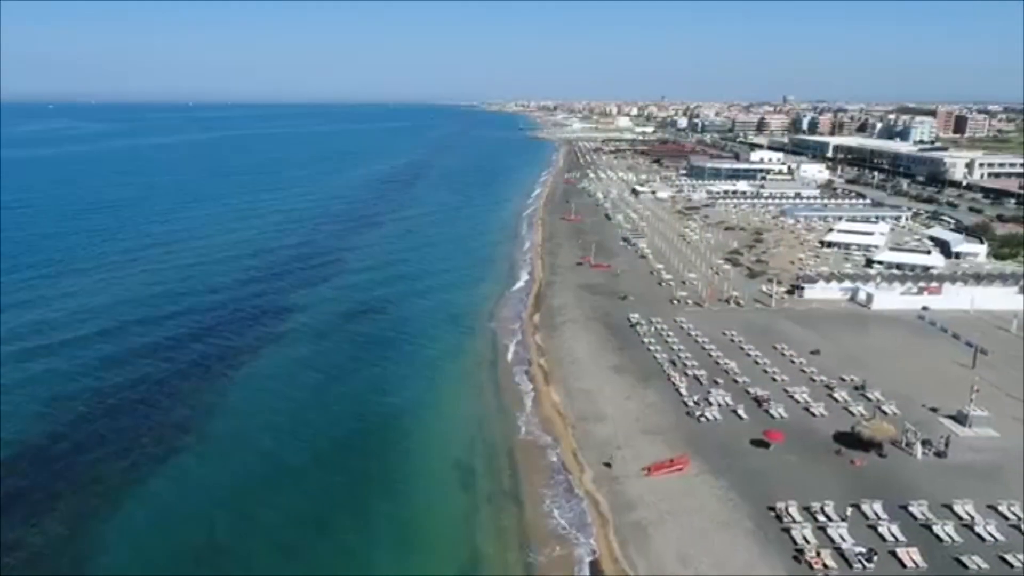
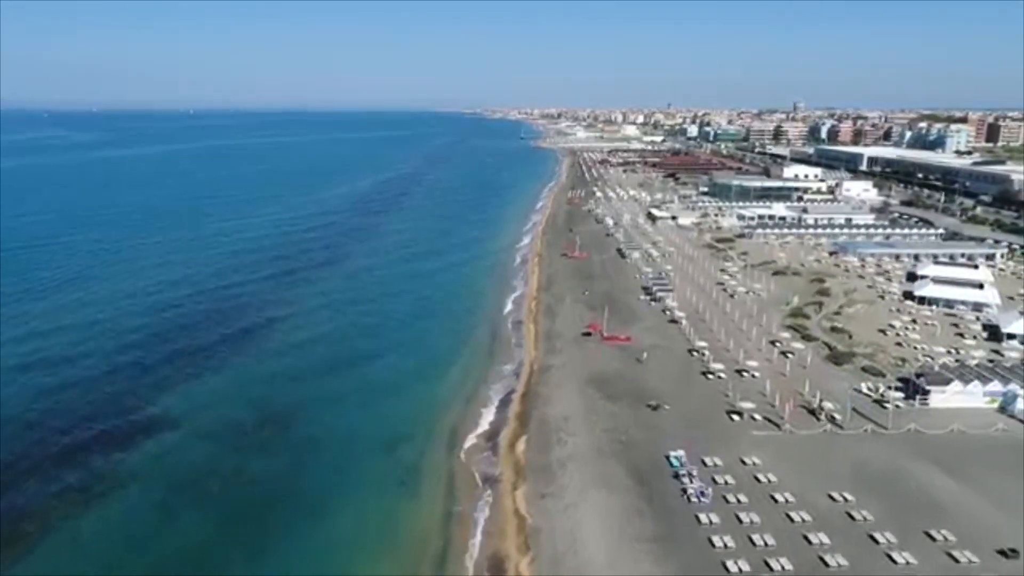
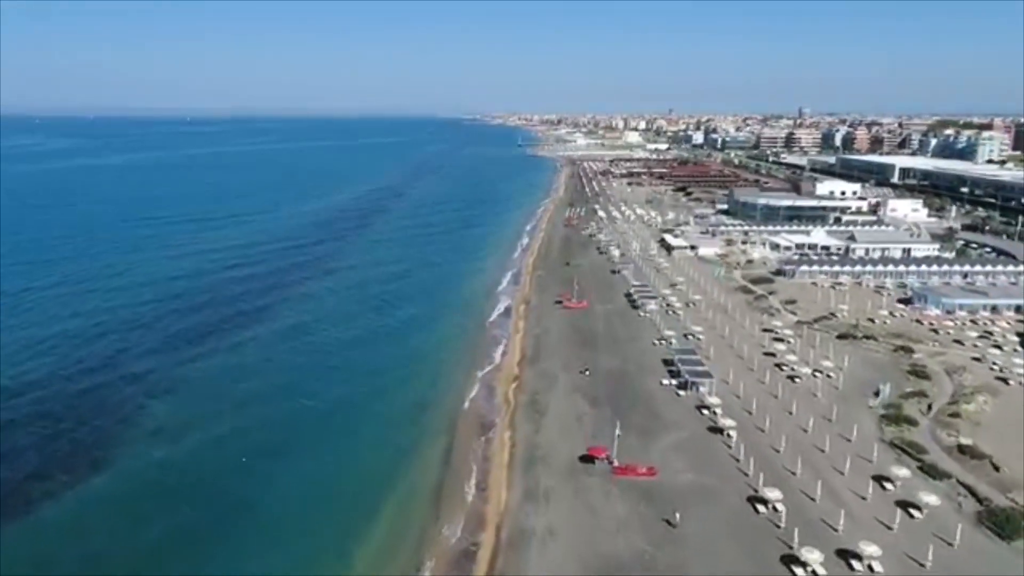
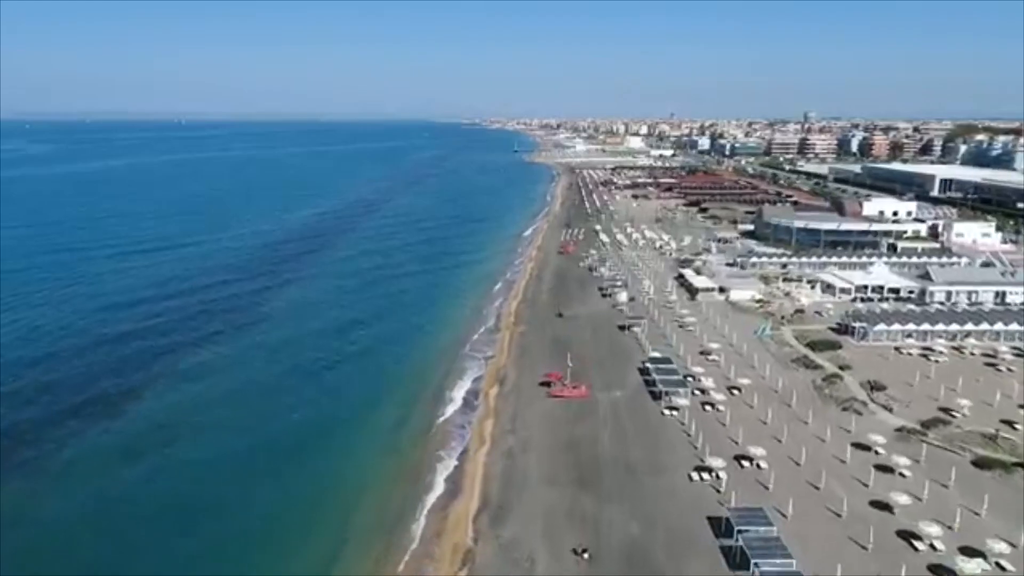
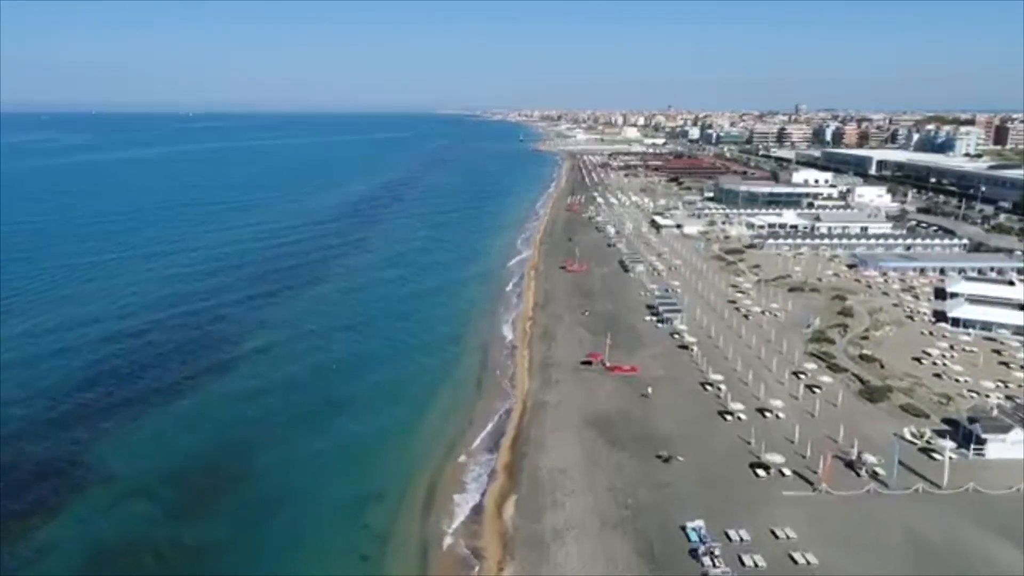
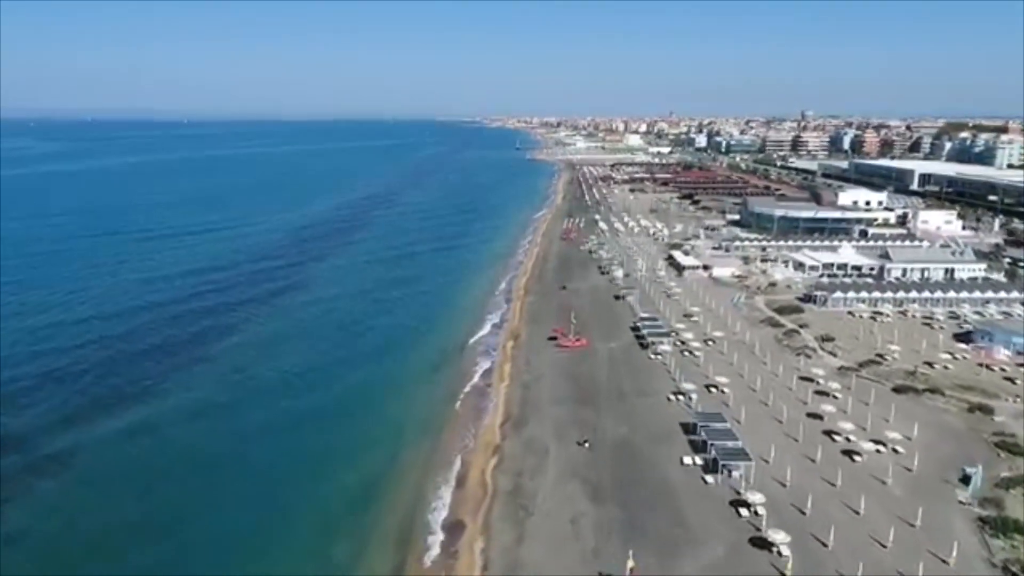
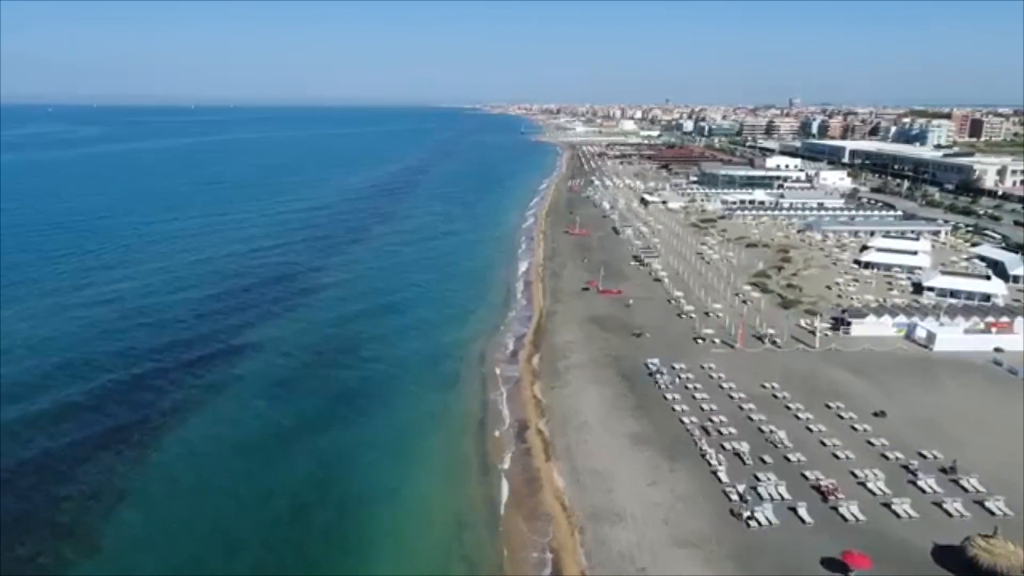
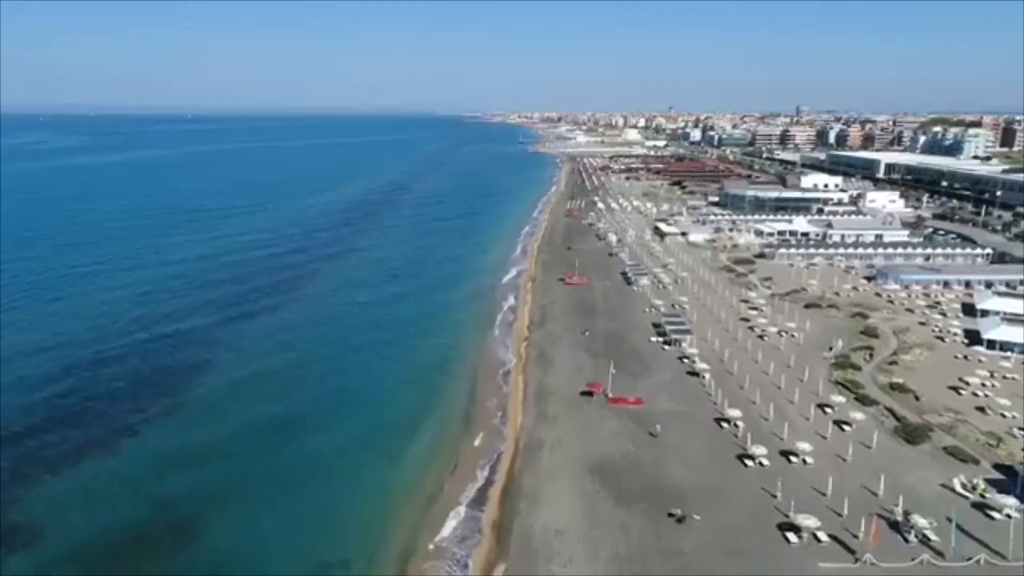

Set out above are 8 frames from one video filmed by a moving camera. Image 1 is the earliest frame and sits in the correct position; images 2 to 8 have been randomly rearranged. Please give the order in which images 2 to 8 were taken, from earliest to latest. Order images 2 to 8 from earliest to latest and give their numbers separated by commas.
7, 2, 5, 8, 3, 6, 4
